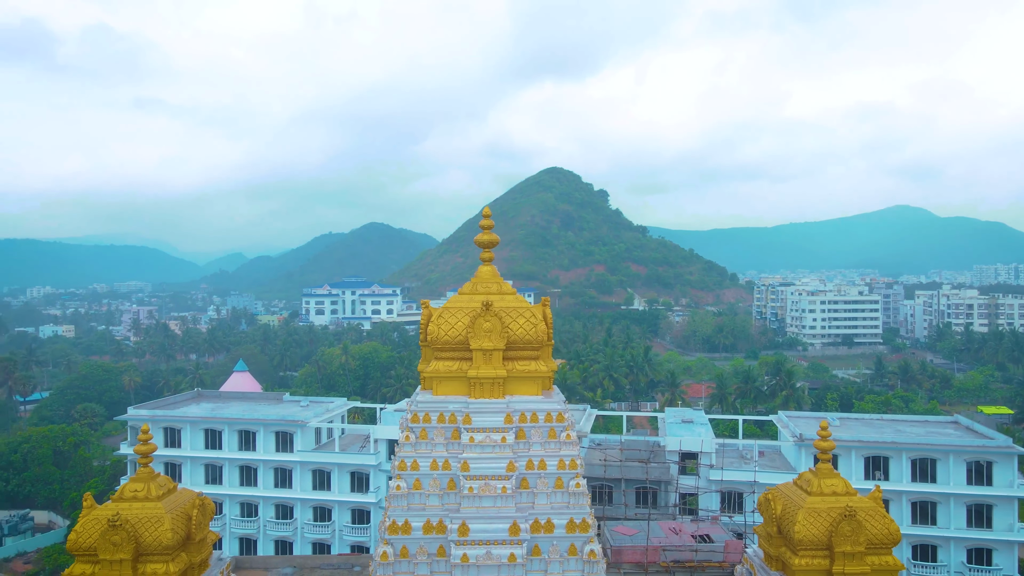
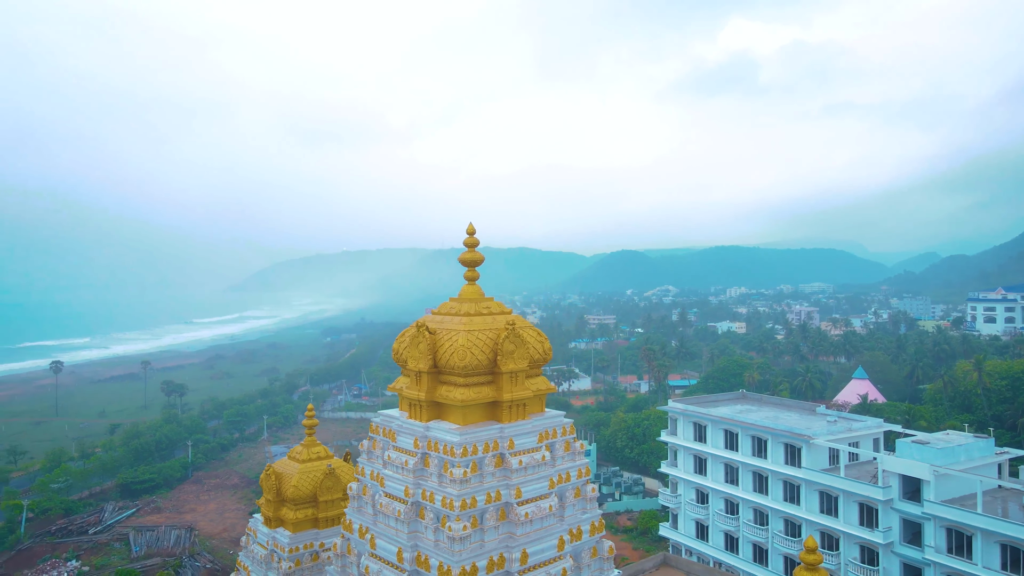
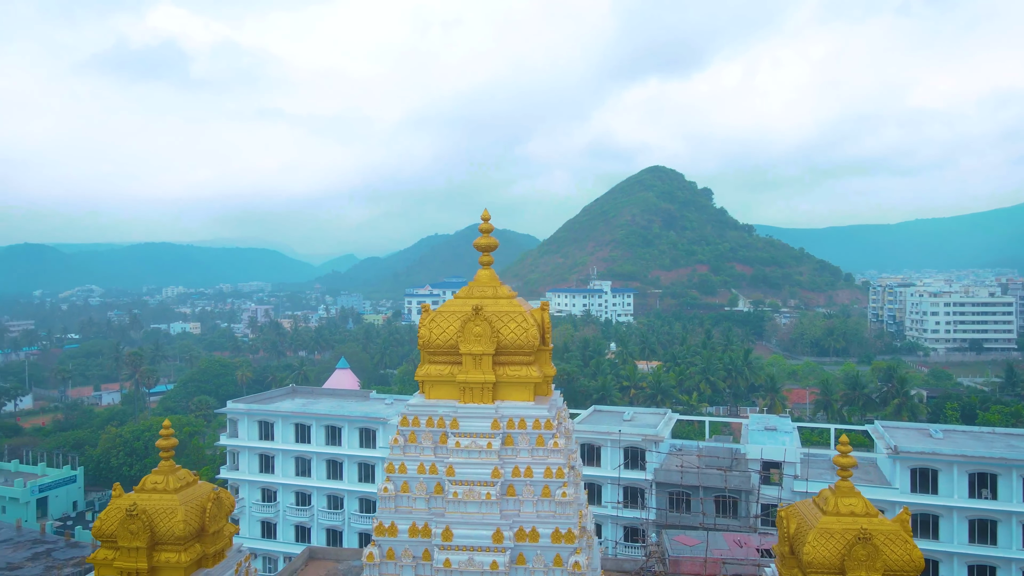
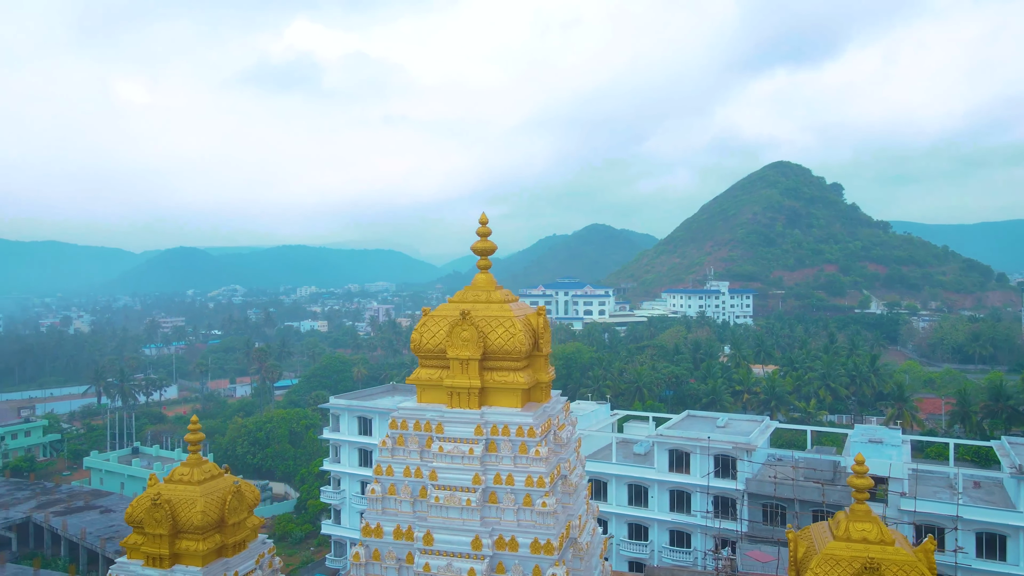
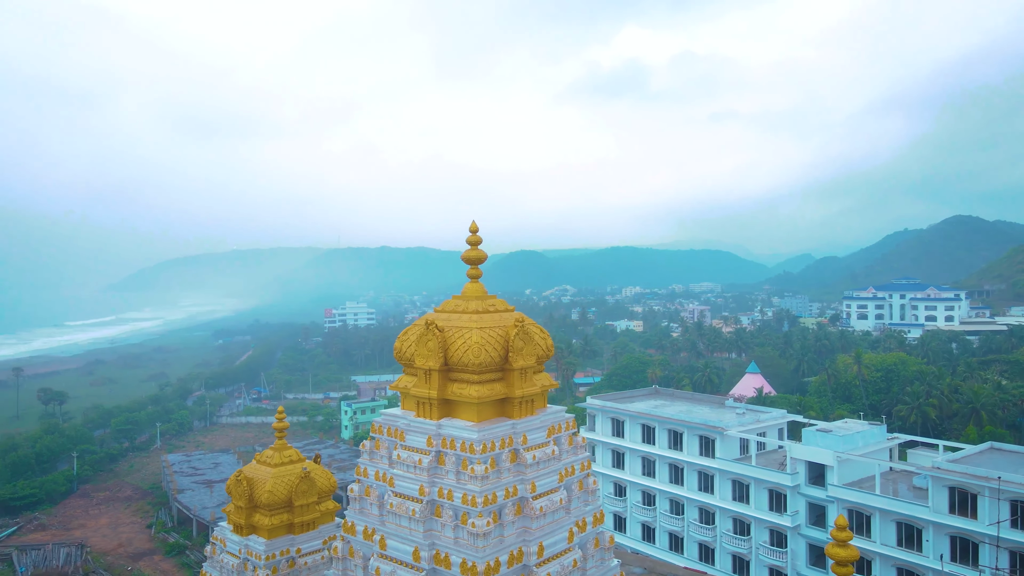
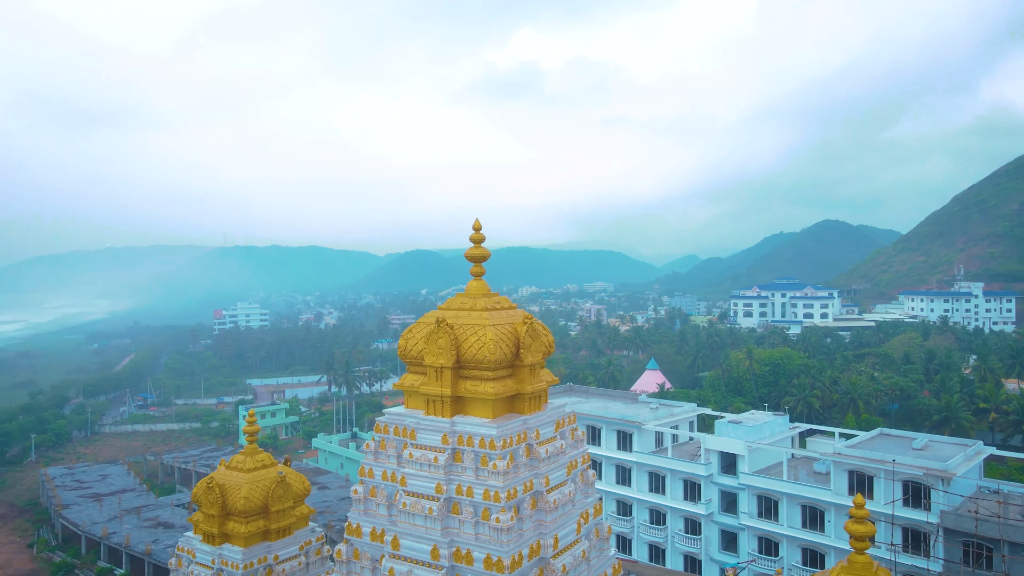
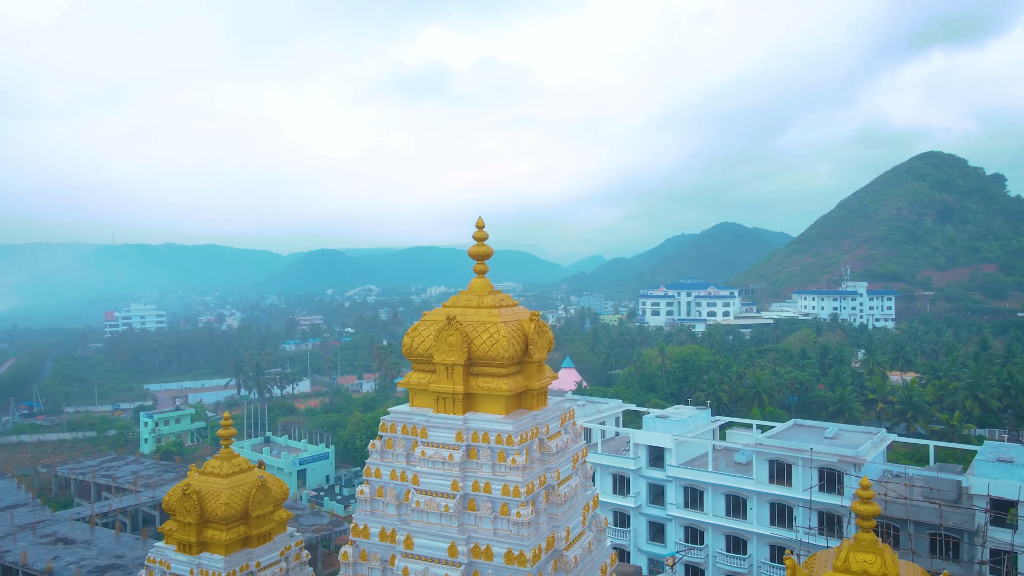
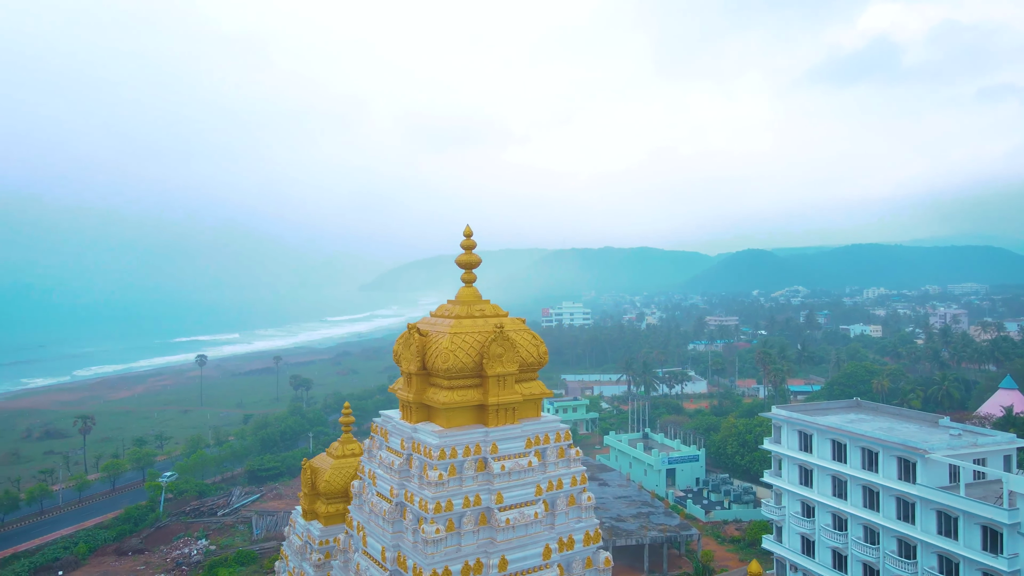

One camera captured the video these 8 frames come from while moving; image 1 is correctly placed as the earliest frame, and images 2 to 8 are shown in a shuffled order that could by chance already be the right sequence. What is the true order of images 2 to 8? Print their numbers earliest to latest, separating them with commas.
3, 4, 7, 6, 5, 2, 8
